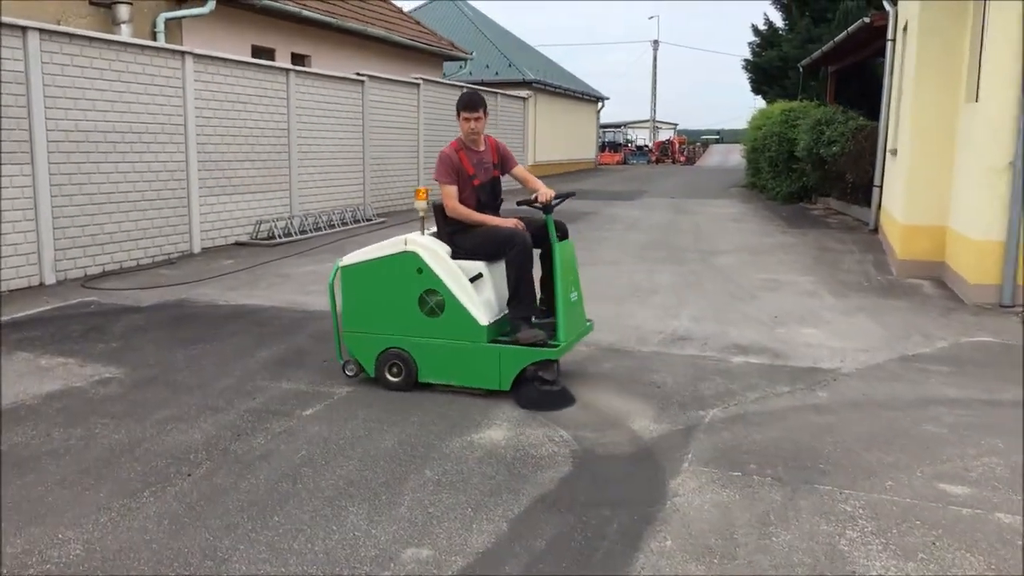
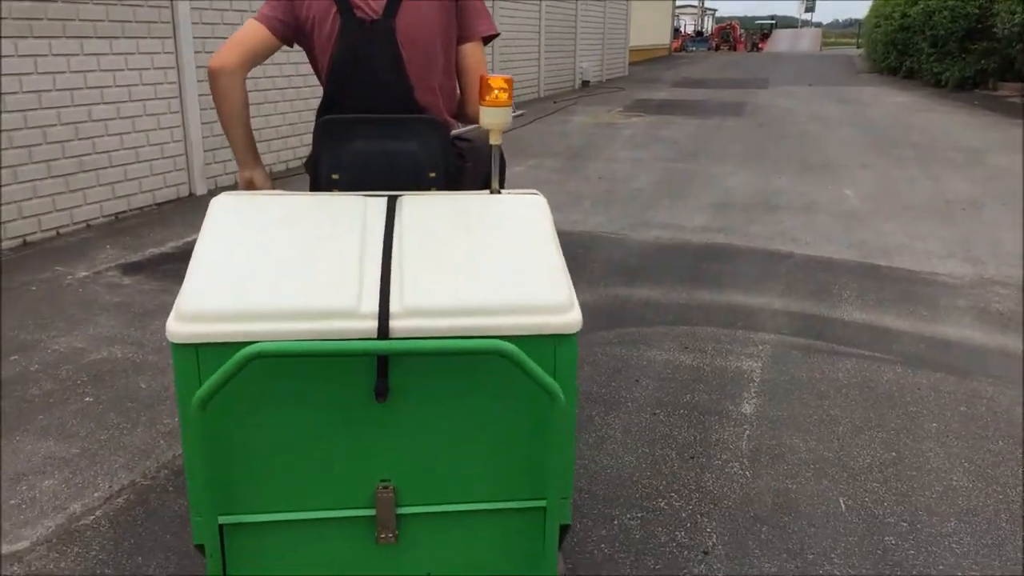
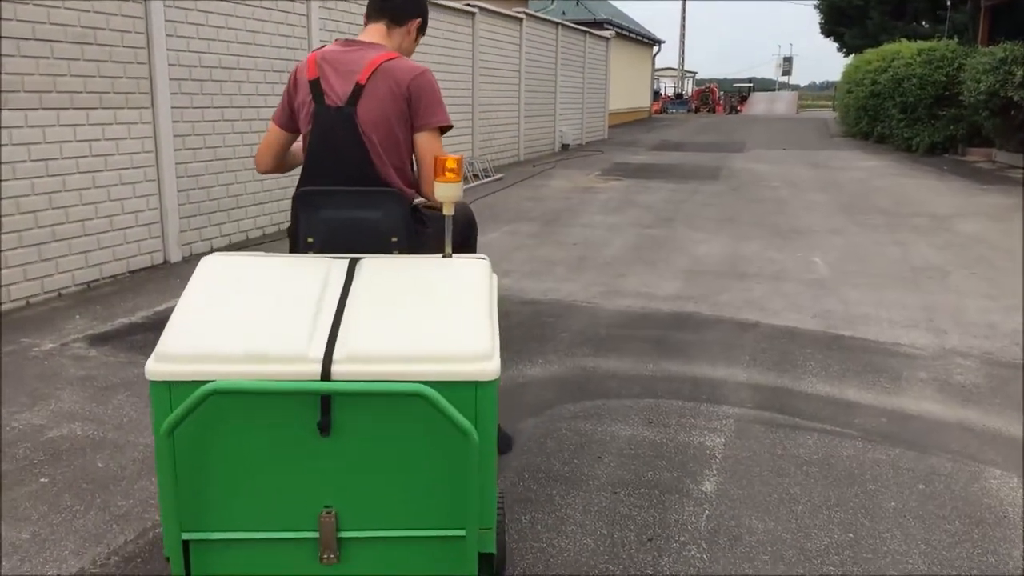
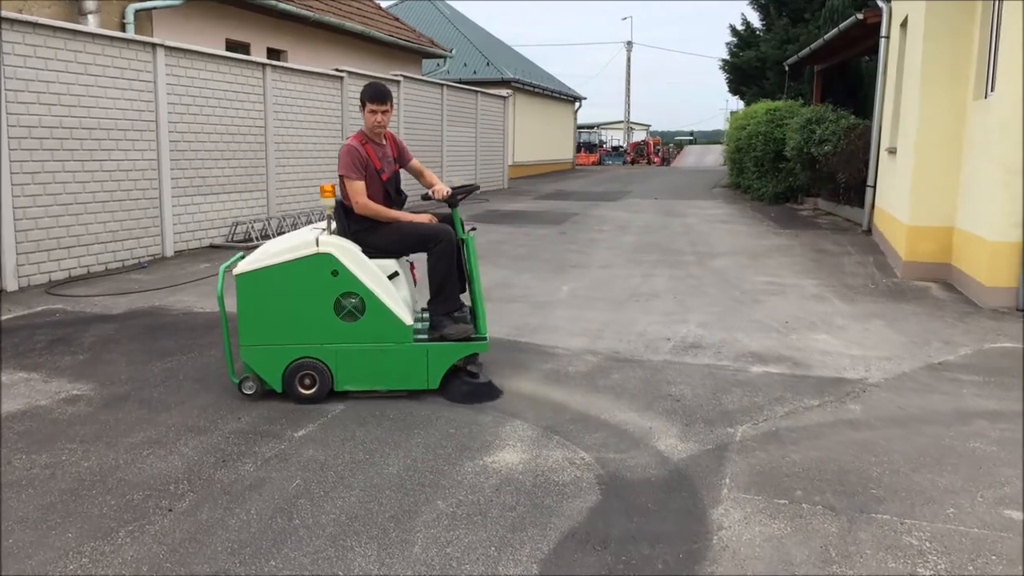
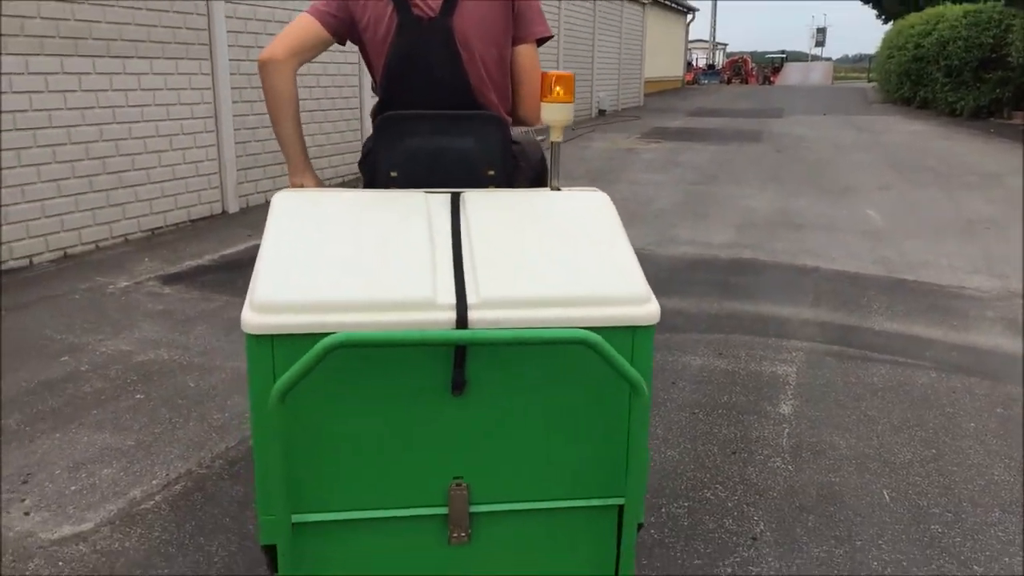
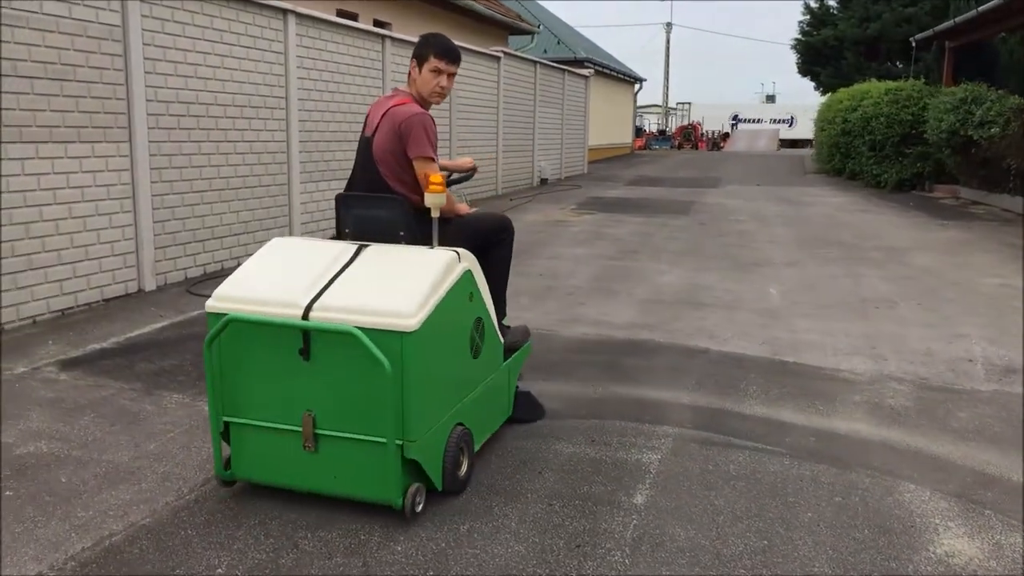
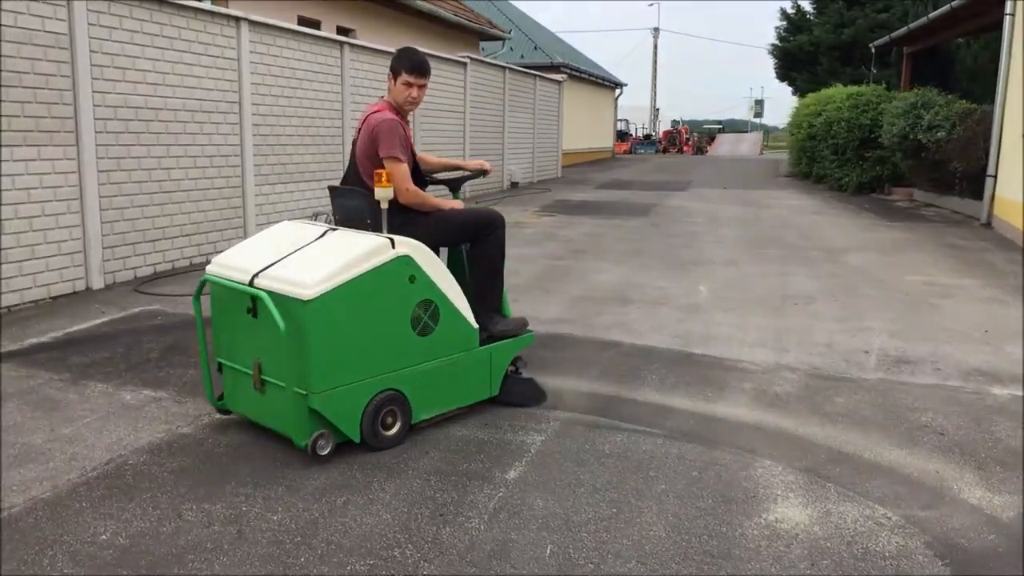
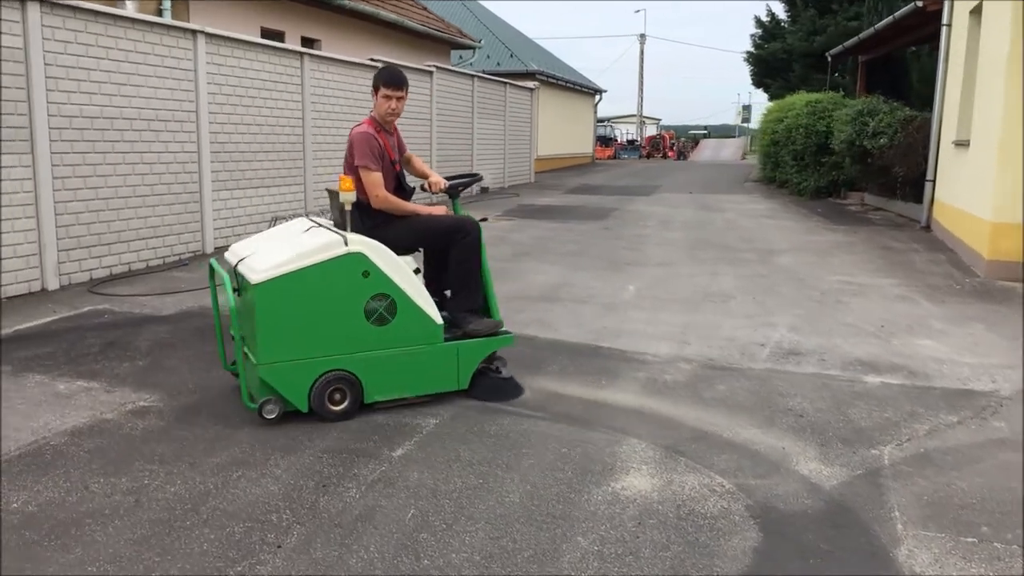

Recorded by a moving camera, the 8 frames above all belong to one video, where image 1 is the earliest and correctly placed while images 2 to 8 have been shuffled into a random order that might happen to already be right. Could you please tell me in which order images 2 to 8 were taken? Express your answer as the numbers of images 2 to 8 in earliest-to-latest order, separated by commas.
4, 8, 7, 6, 3, 2, 5
